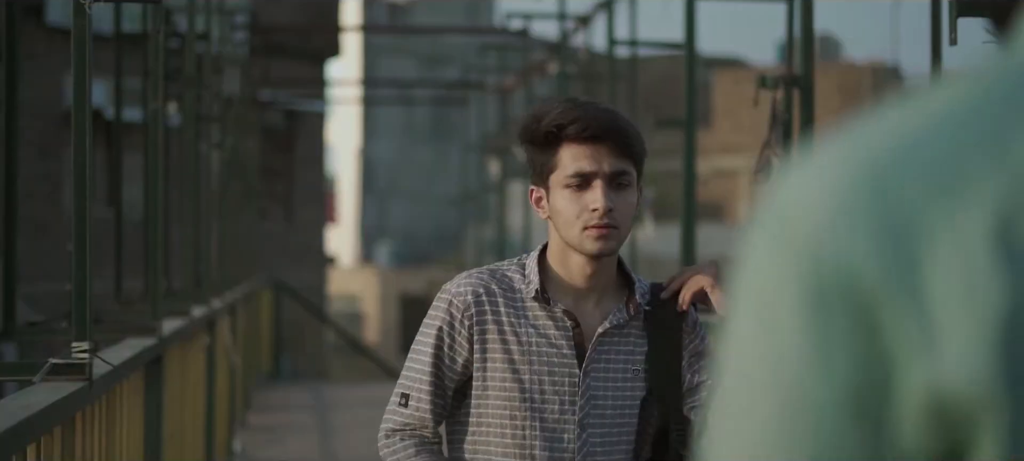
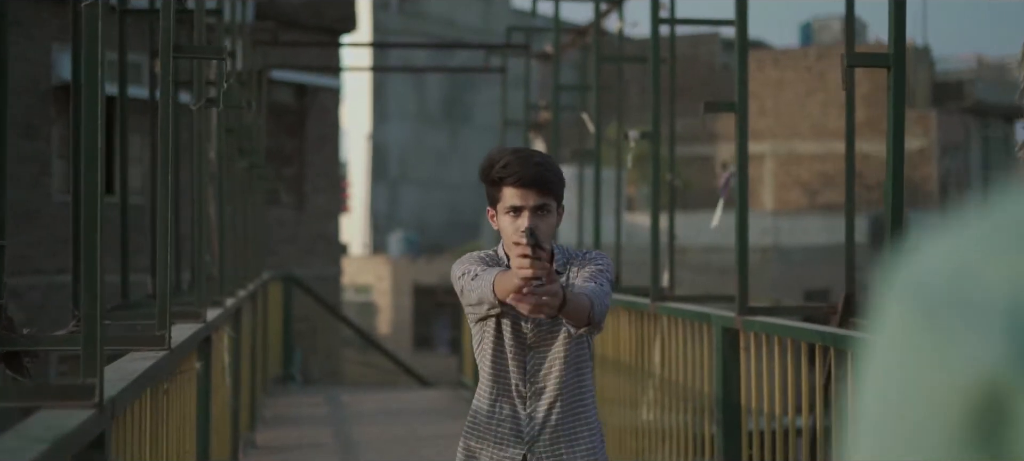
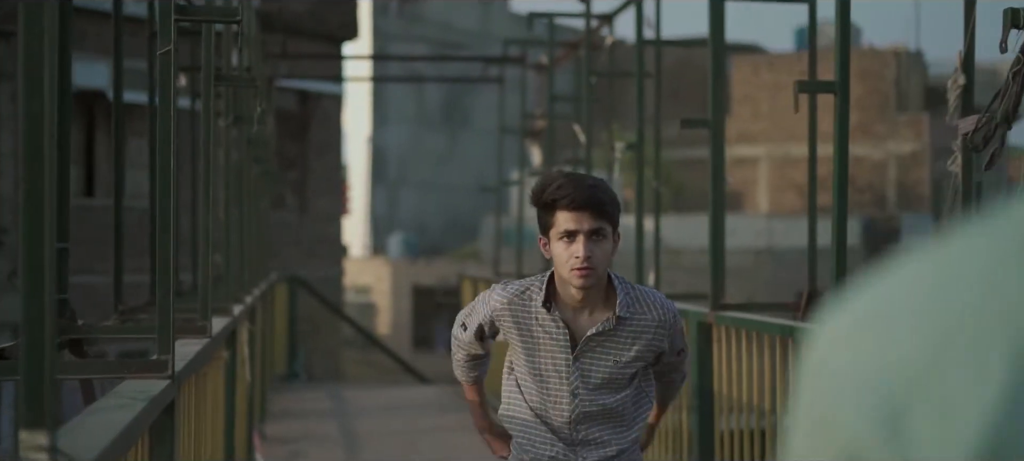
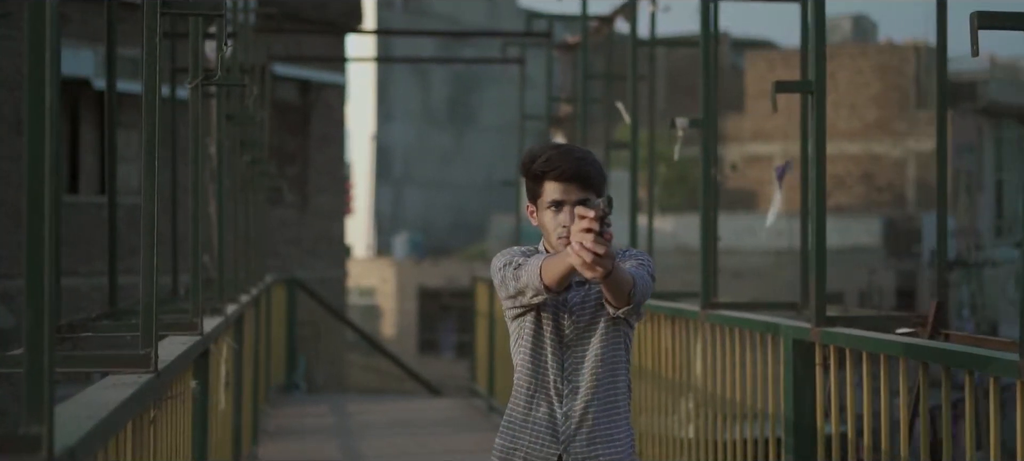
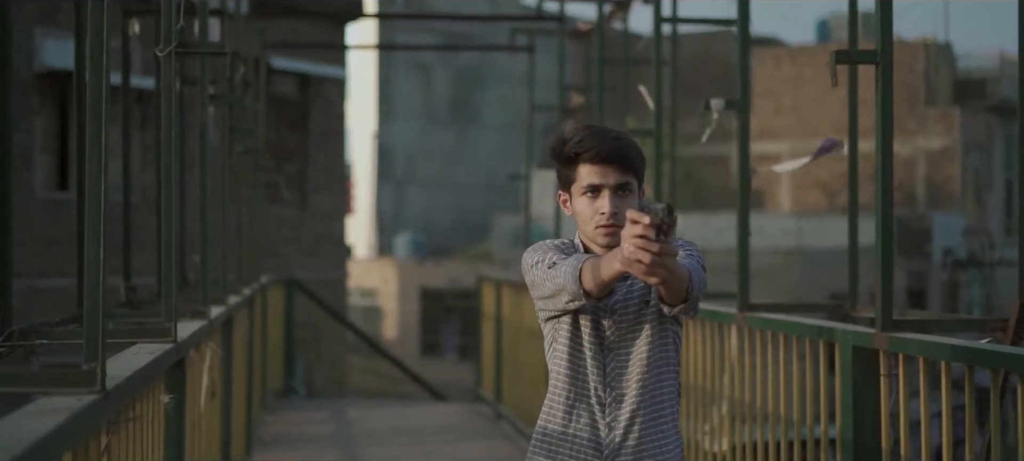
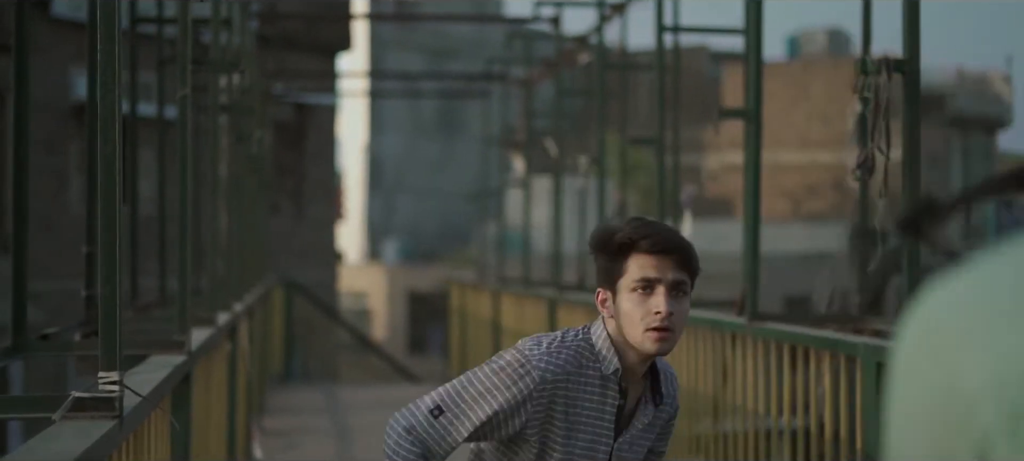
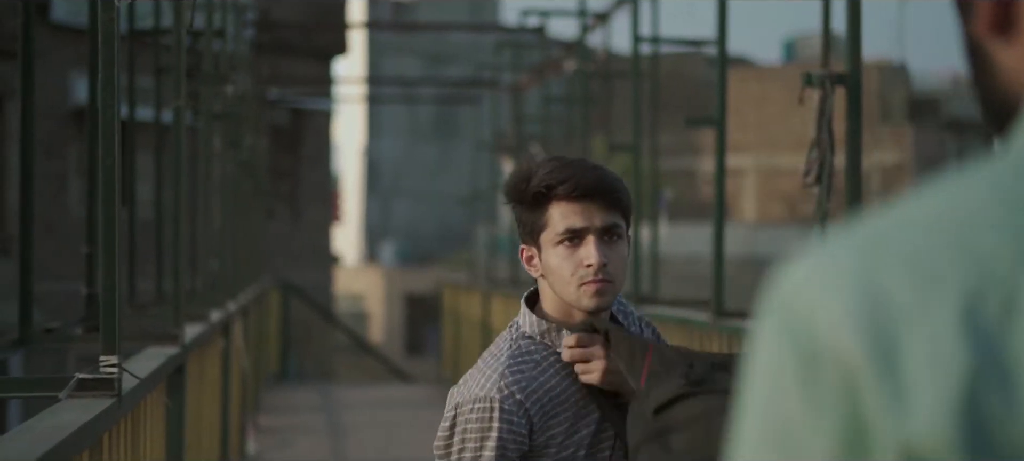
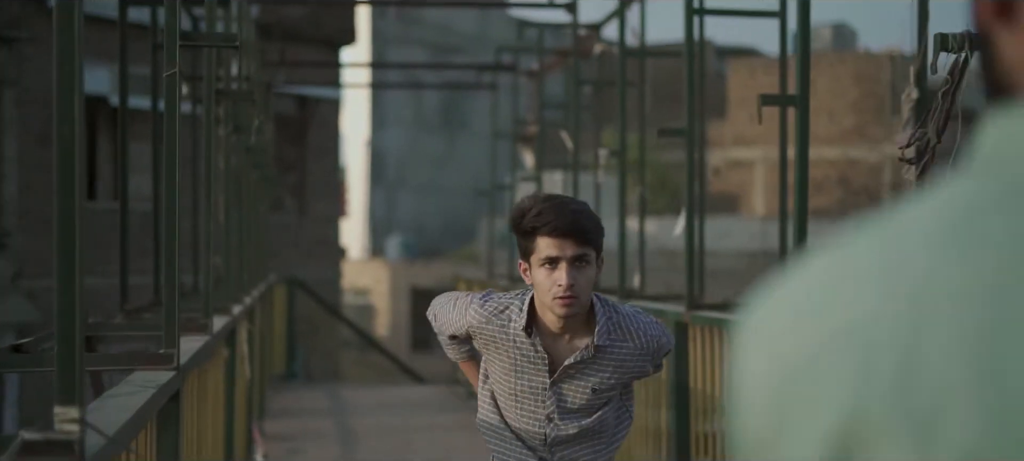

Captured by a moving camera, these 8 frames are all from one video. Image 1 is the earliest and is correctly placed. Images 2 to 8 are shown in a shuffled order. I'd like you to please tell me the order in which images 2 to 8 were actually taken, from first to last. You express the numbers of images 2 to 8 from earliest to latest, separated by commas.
7, 6, 8, 3, 2, 4, 5
